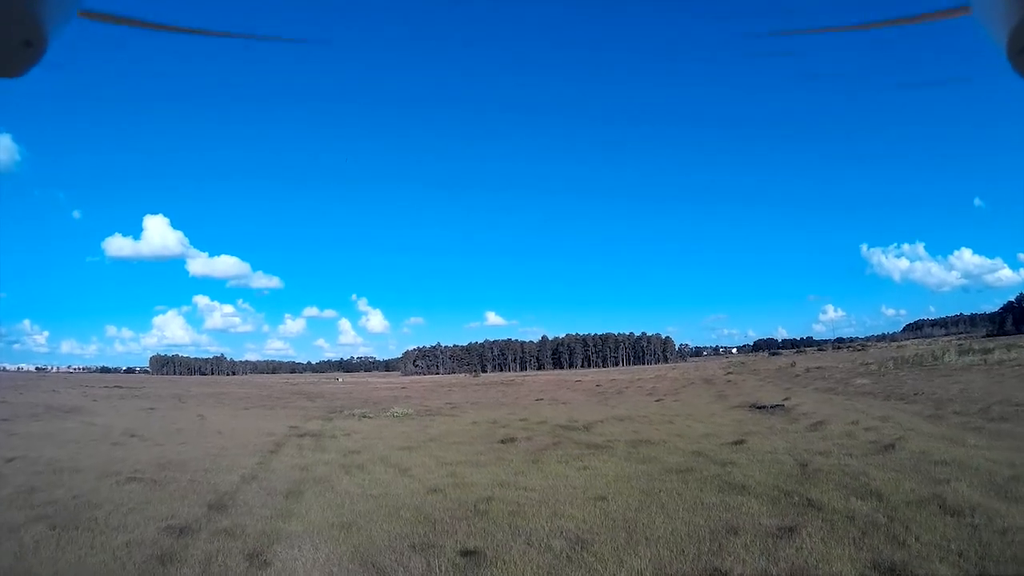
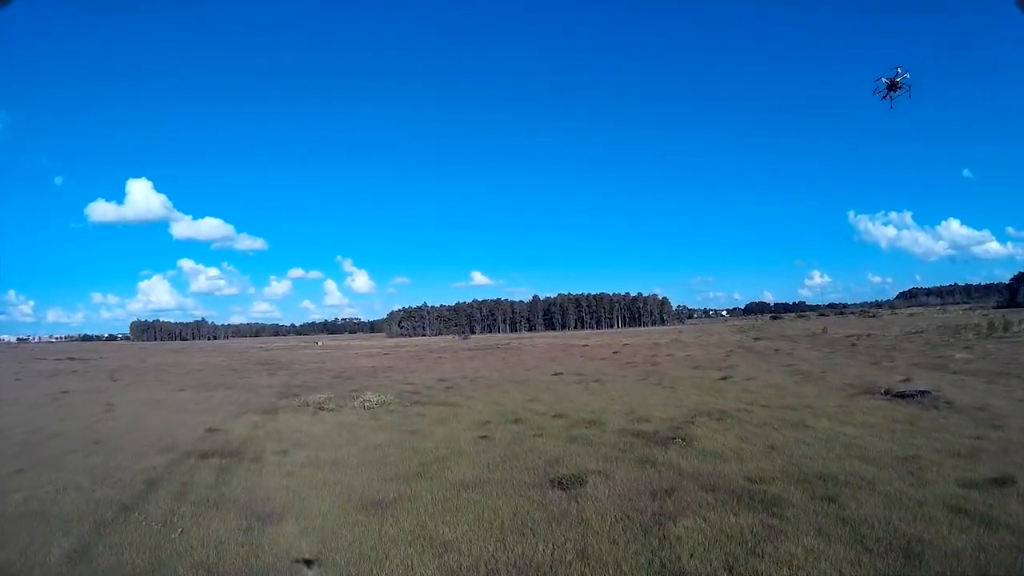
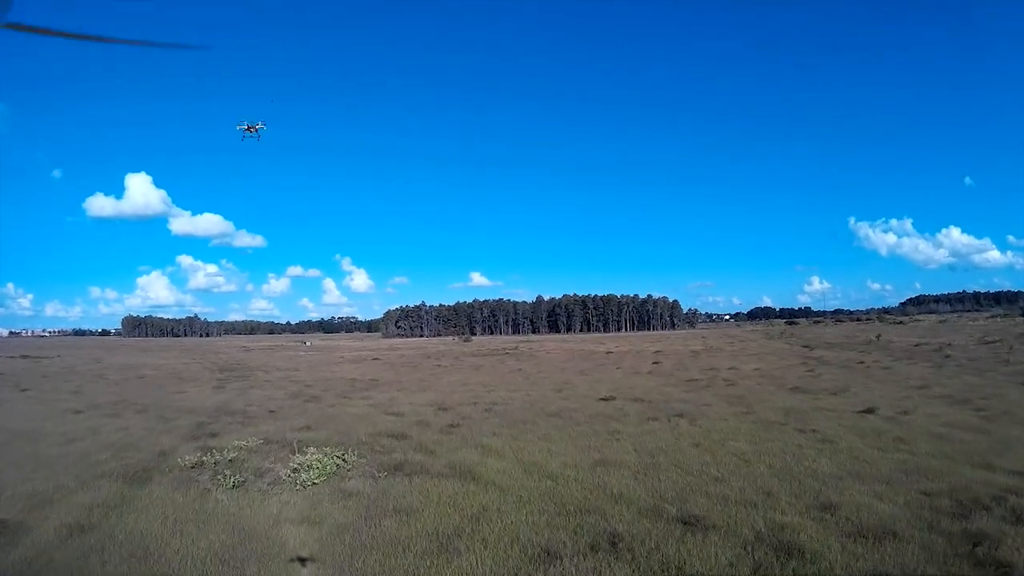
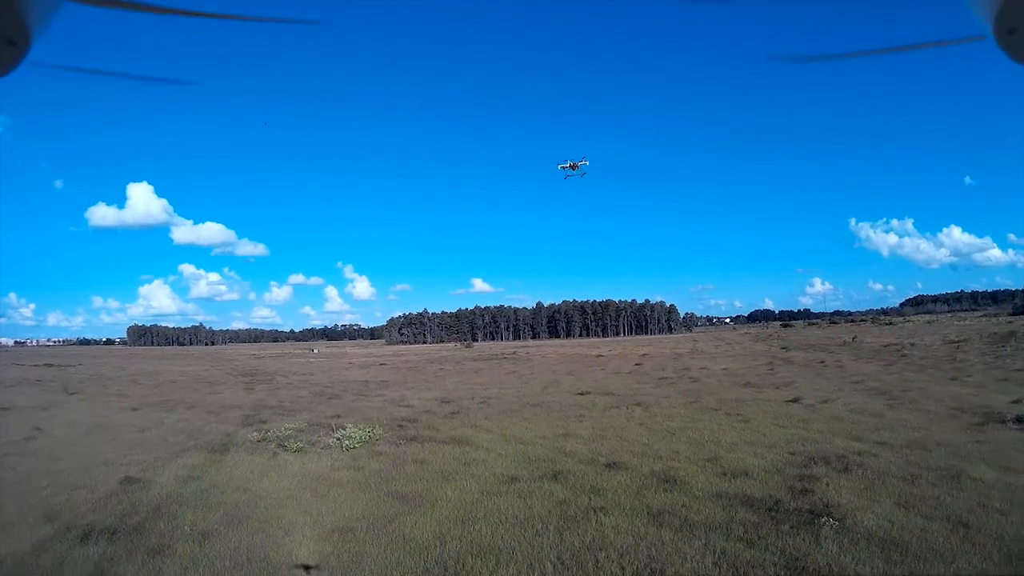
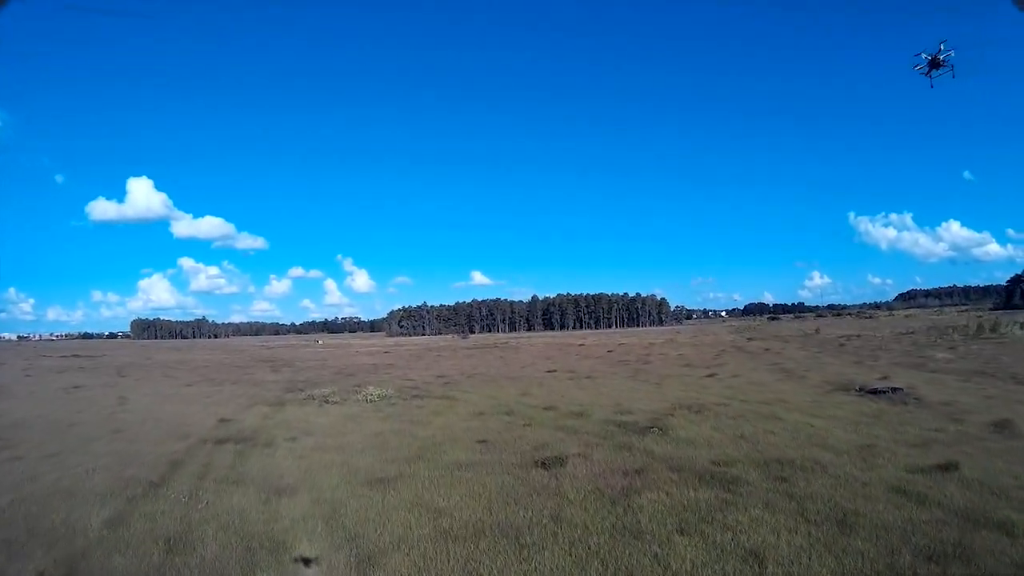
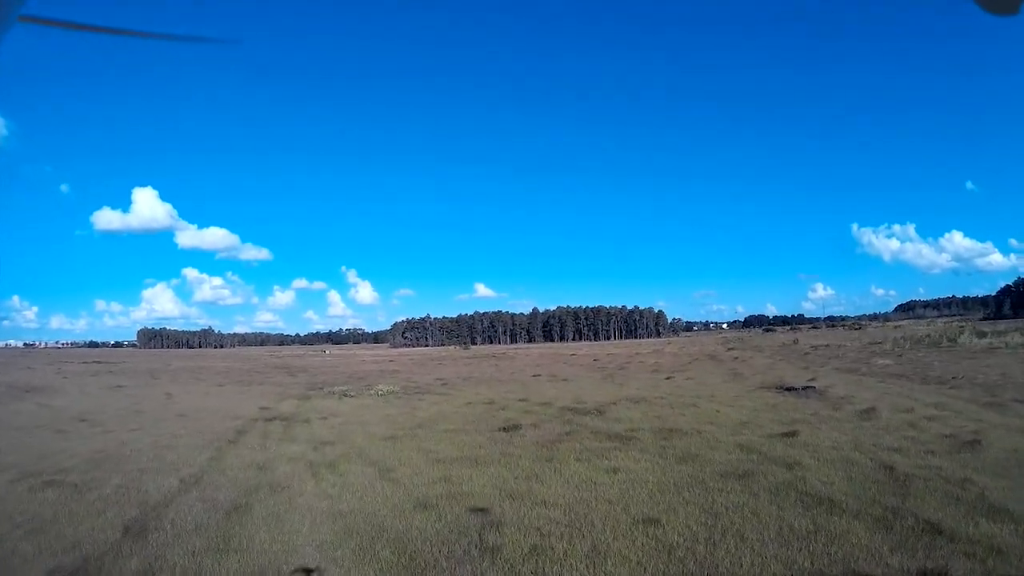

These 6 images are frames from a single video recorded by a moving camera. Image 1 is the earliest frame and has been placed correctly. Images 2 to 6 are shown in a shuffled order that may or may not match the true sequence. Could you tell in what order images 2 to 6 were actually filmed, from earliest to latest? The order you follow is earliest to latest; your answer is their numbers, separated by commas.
6, 5, 2, 4, 3
